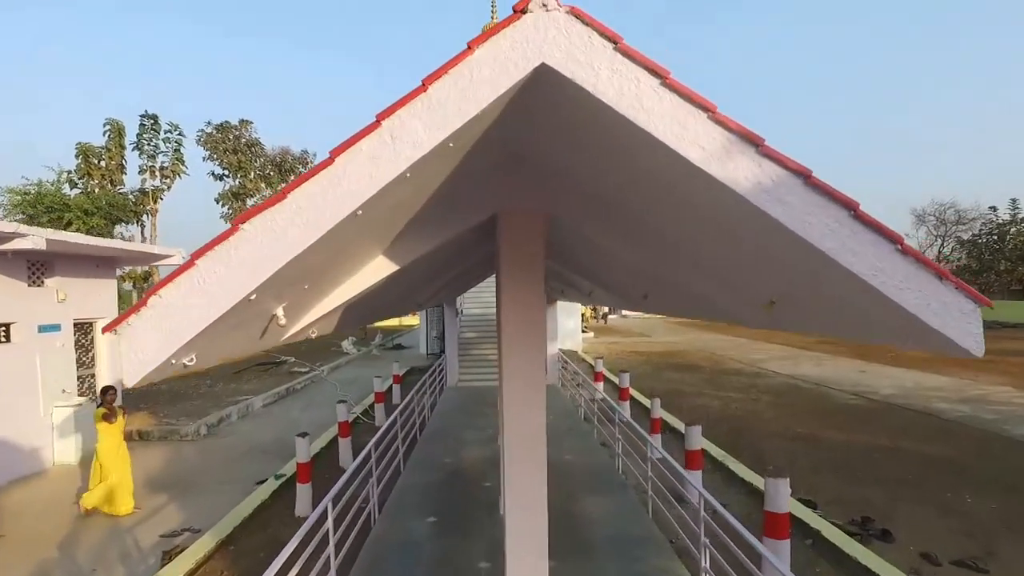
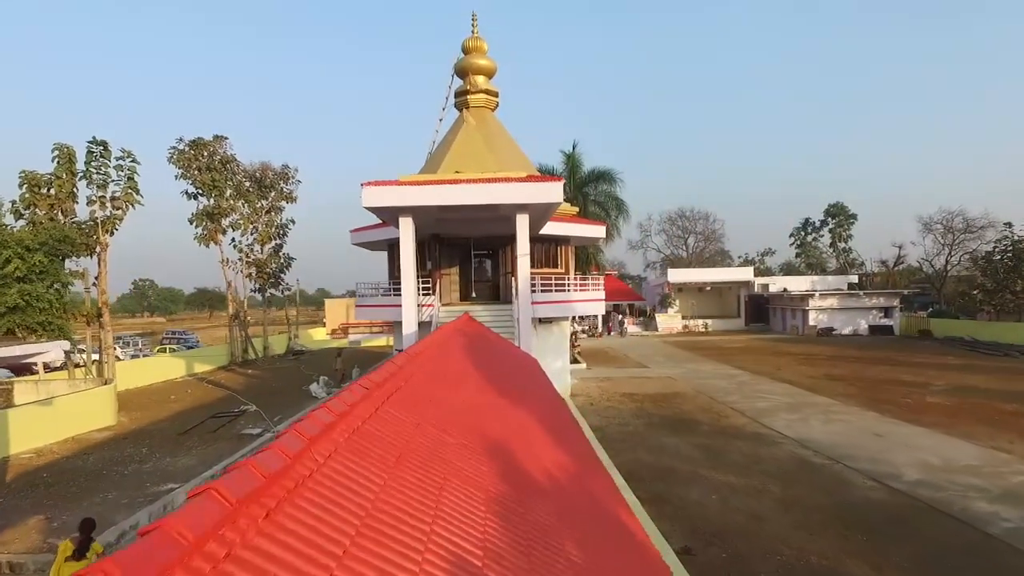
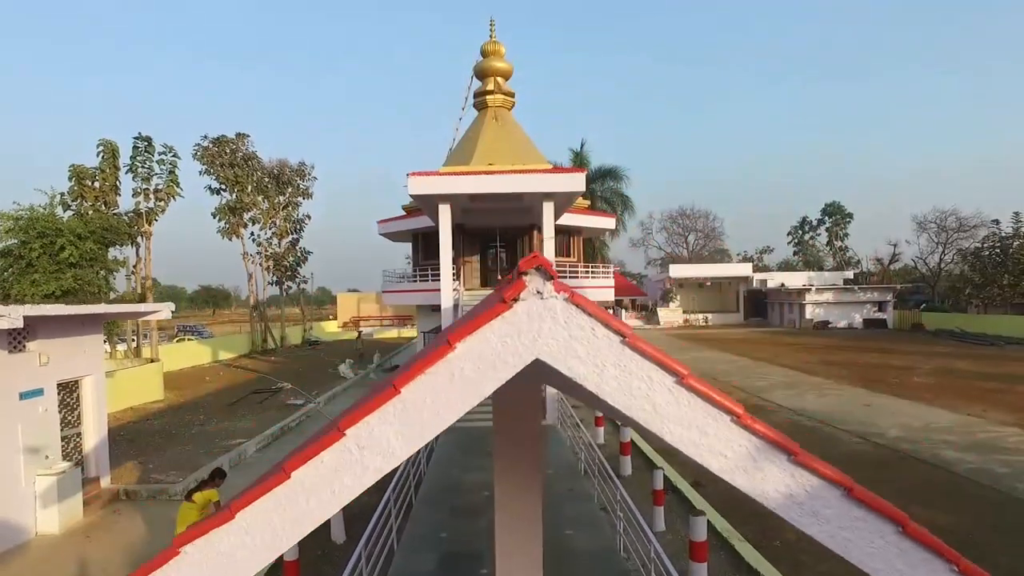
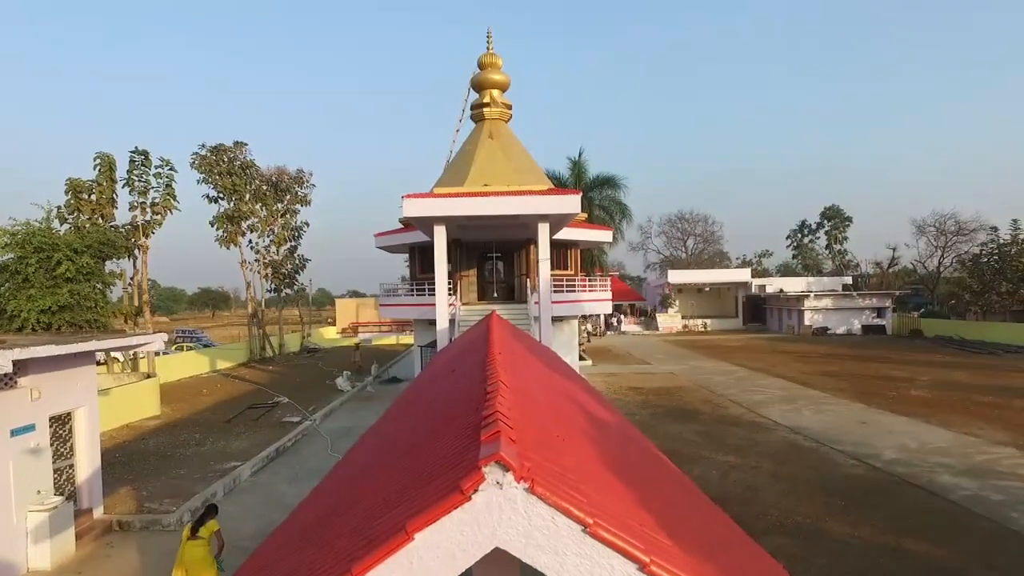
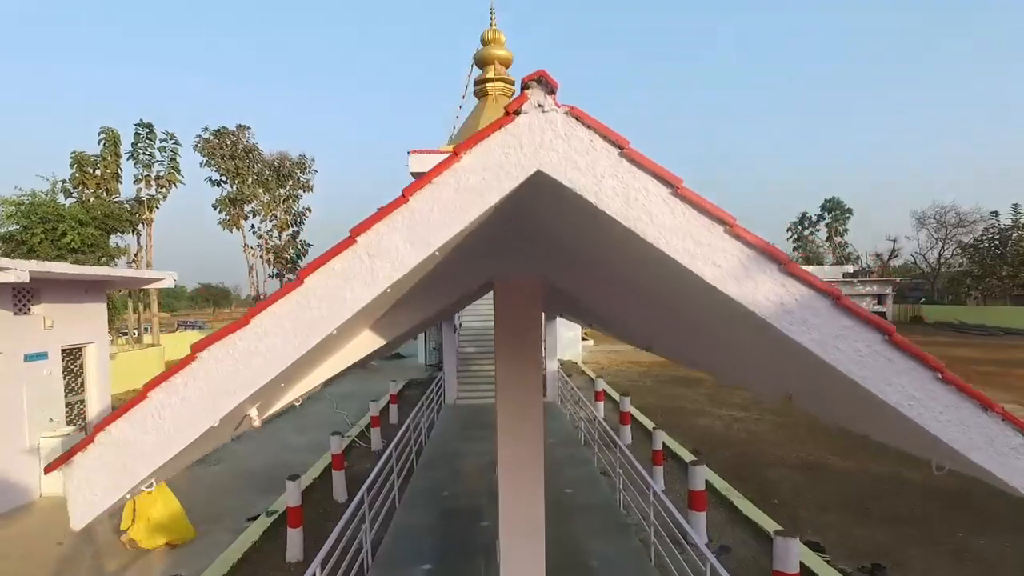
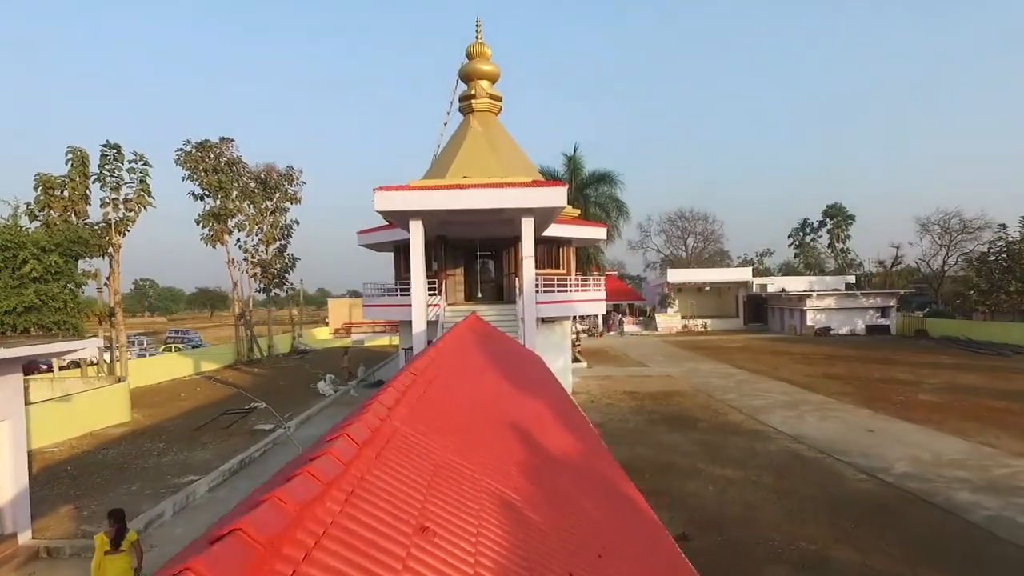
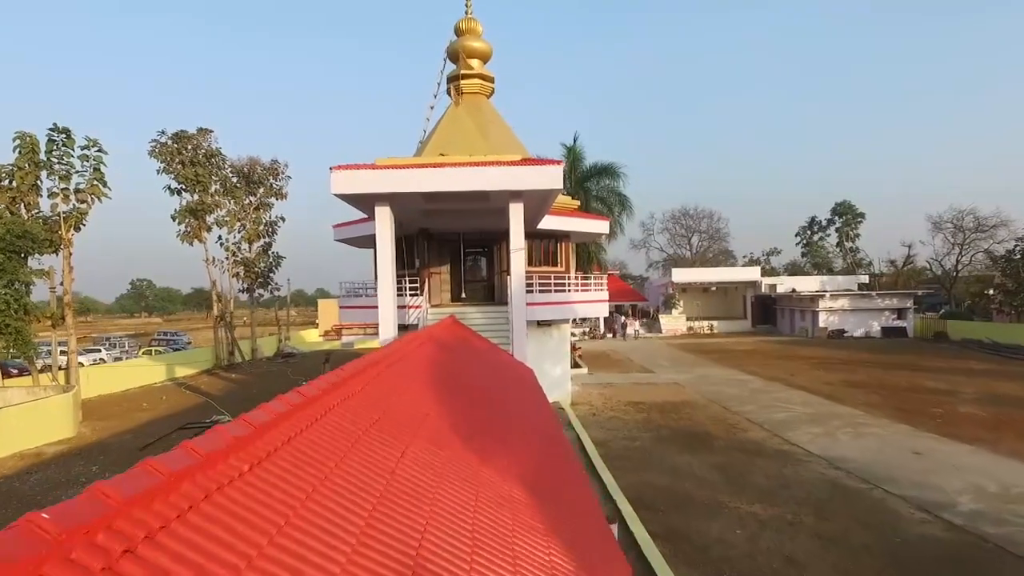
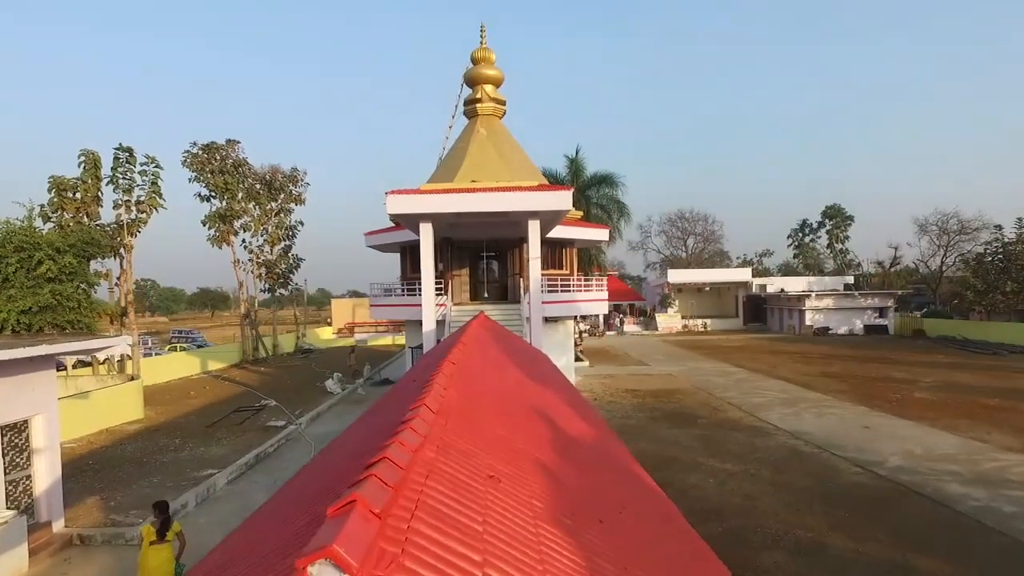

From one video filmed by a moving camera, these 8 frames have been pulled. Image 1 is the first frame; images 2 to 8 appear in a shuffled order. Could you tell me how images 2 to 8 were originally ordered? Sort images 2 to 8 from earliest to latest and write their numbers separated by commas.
5, 3, 4, 8, 6, 2, 7
